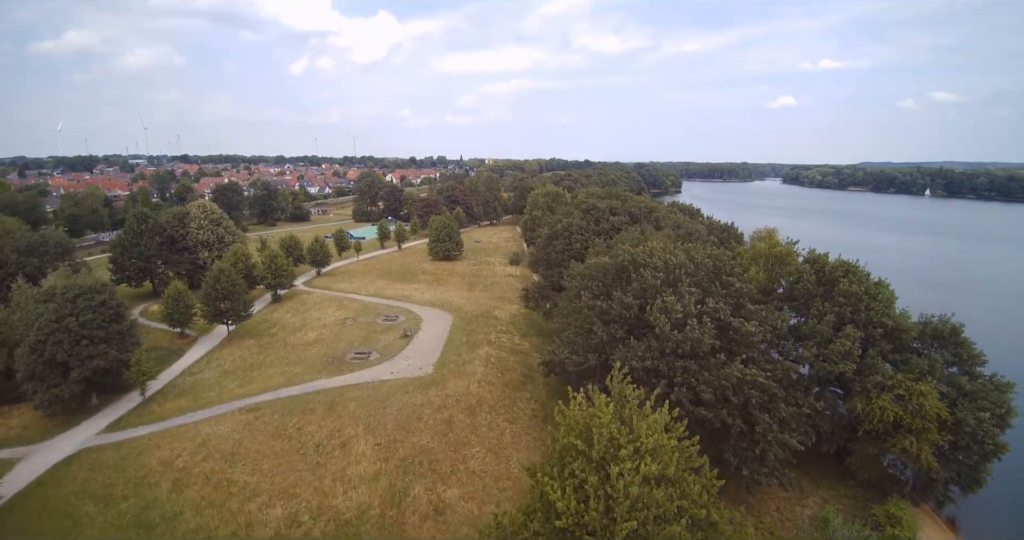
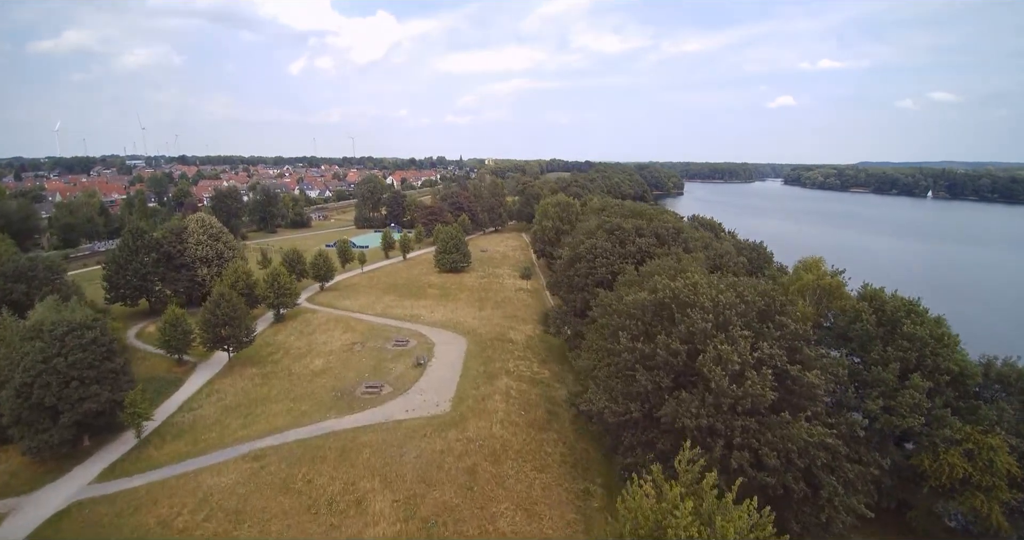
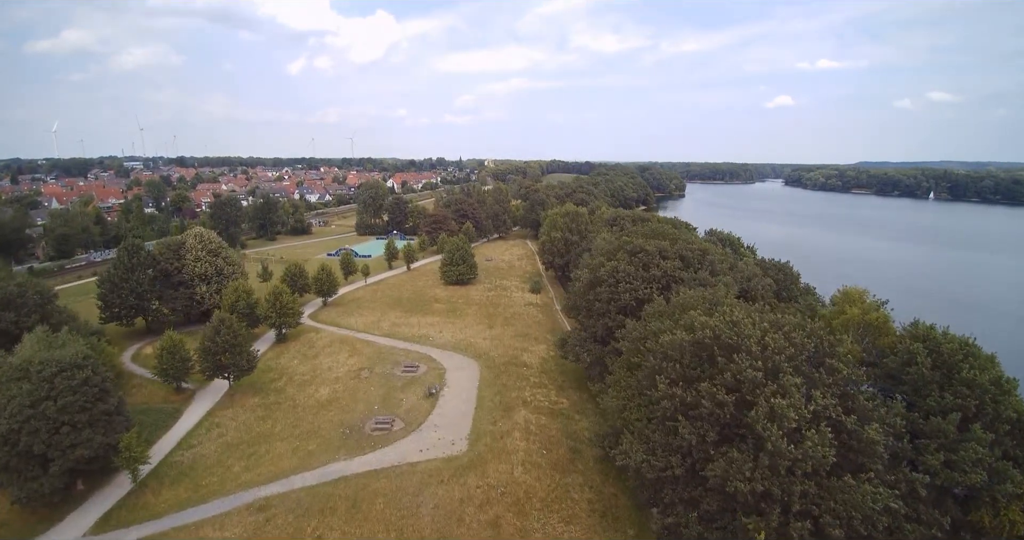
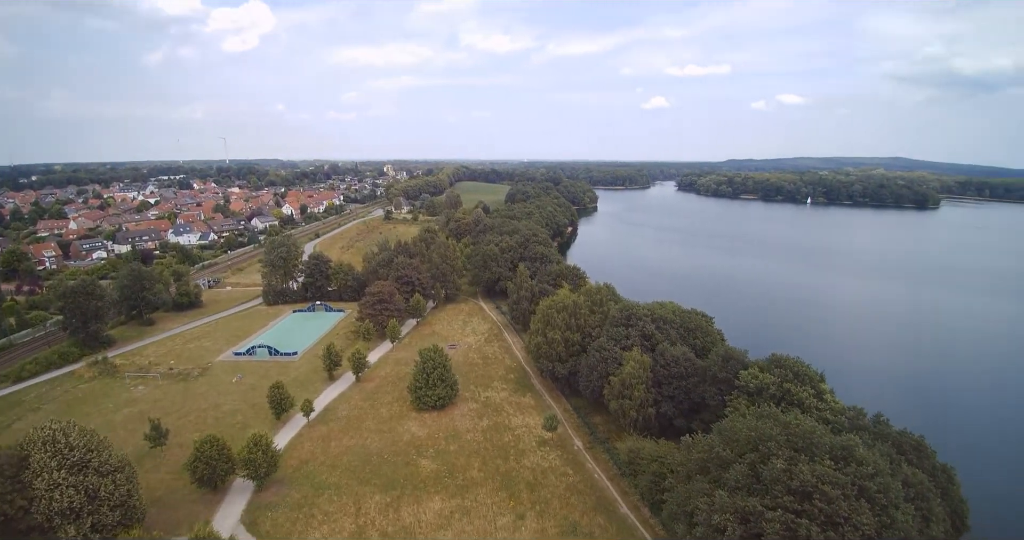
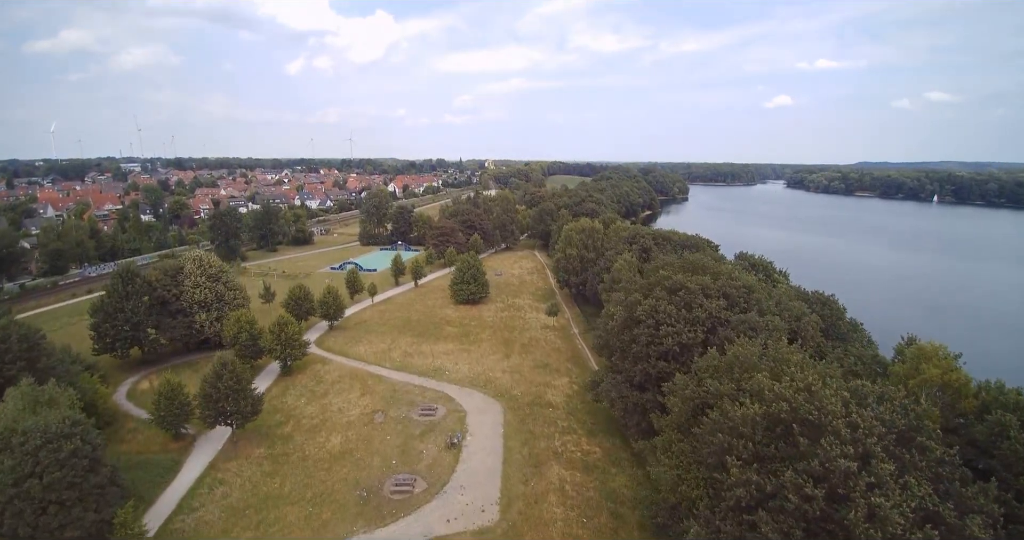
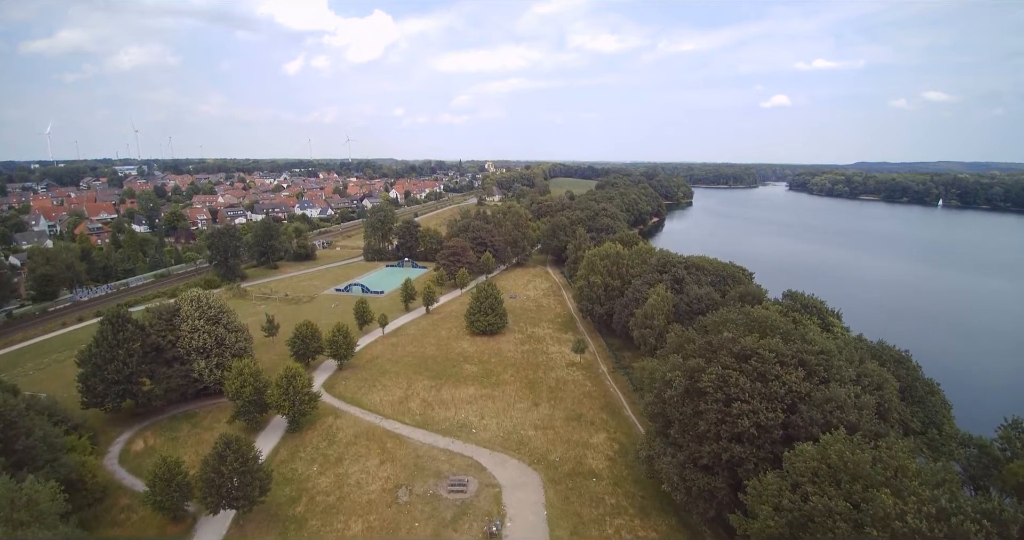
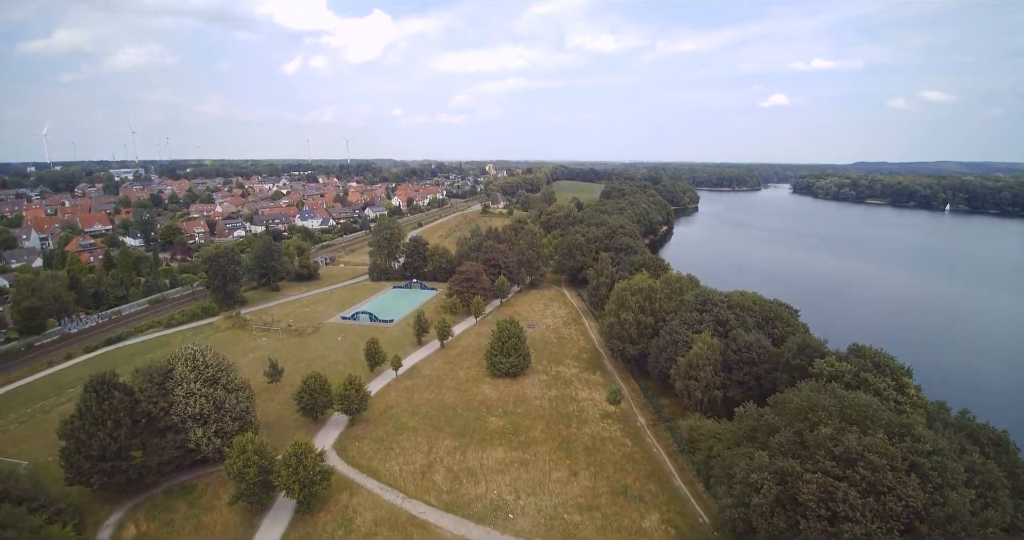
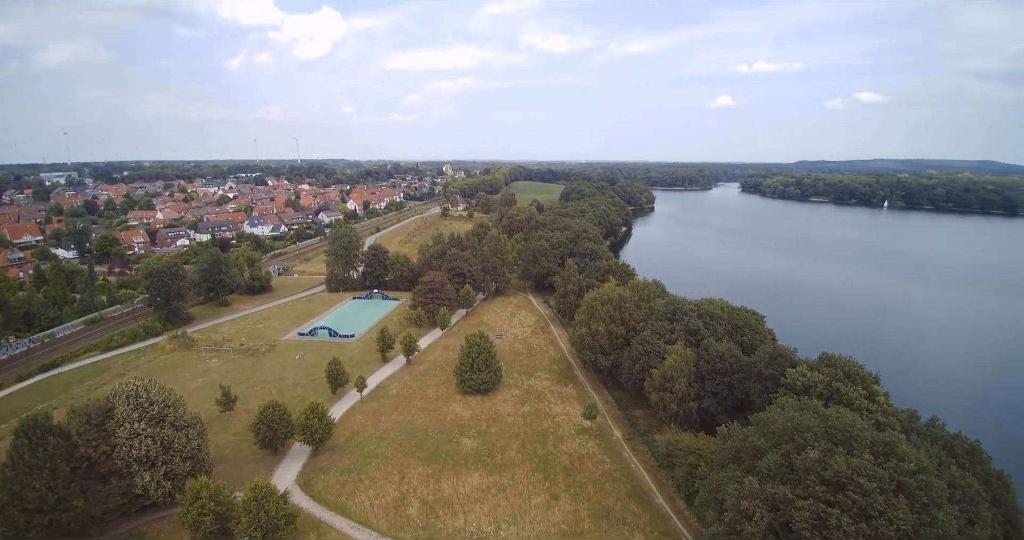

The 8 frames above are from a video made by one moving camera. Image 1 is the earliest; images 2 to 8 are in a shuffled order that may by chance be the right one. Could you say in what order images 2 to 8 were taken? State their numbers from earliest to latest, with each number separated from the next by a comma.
2, 3, 5, 6, 7, 8, 4
